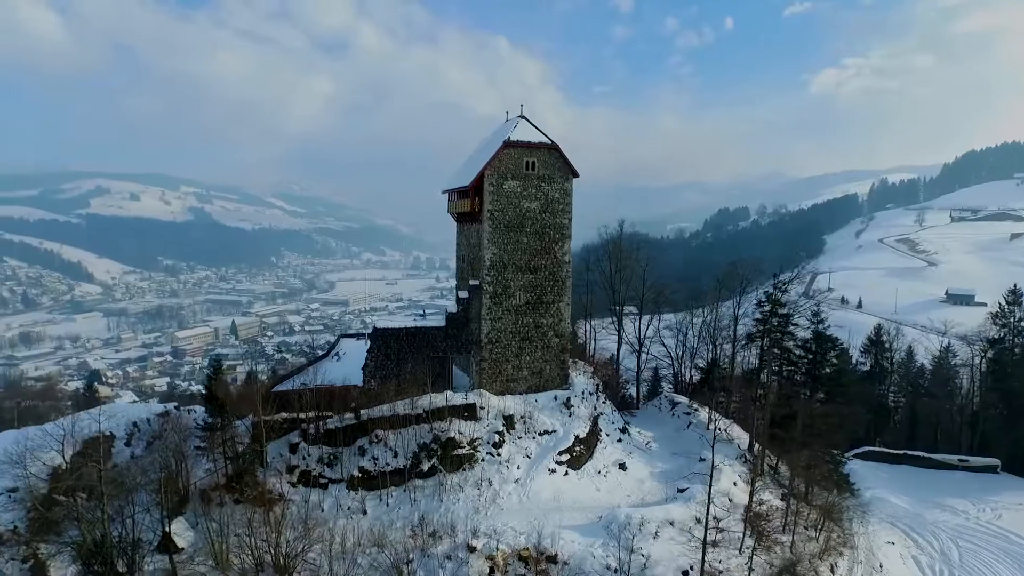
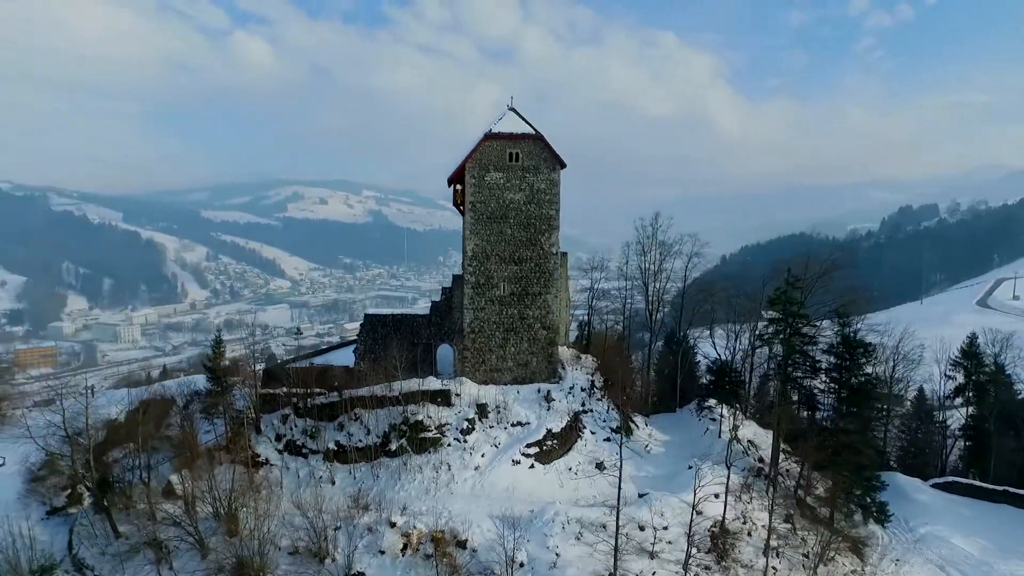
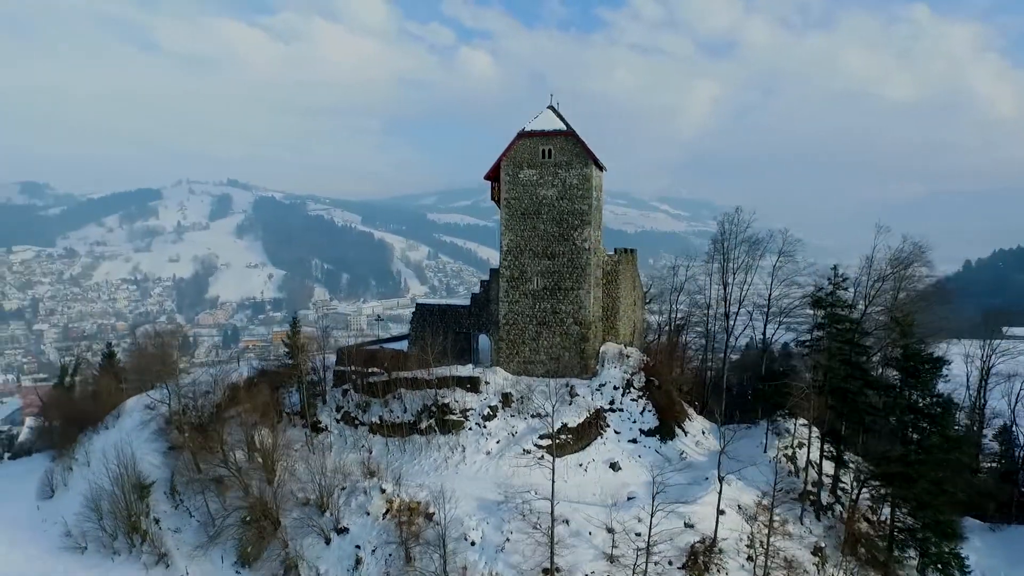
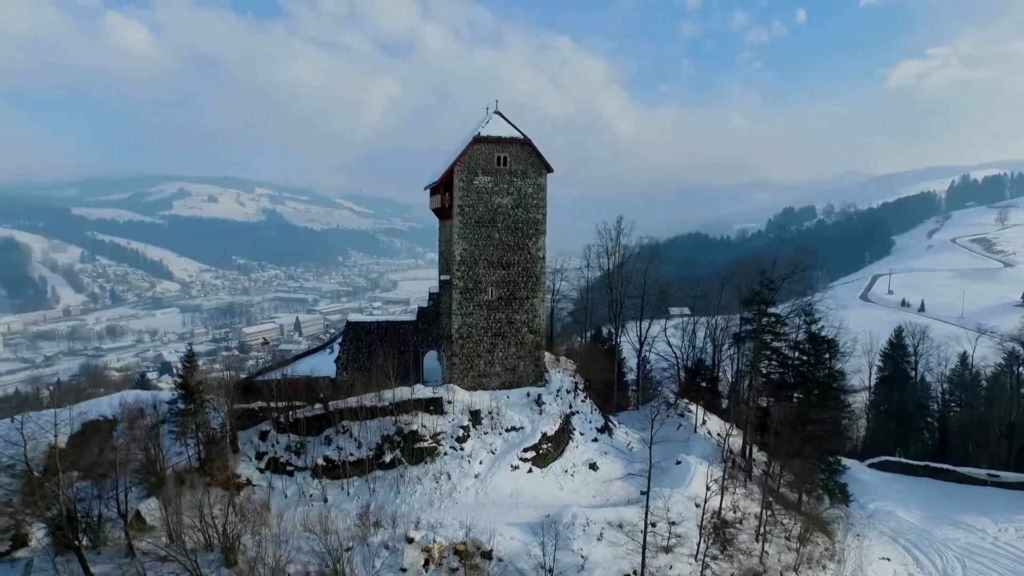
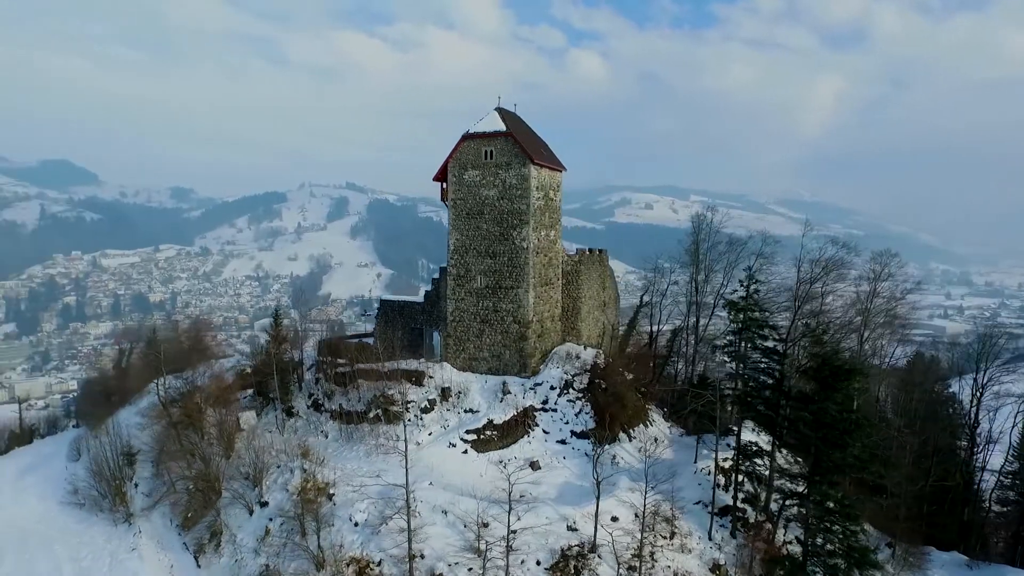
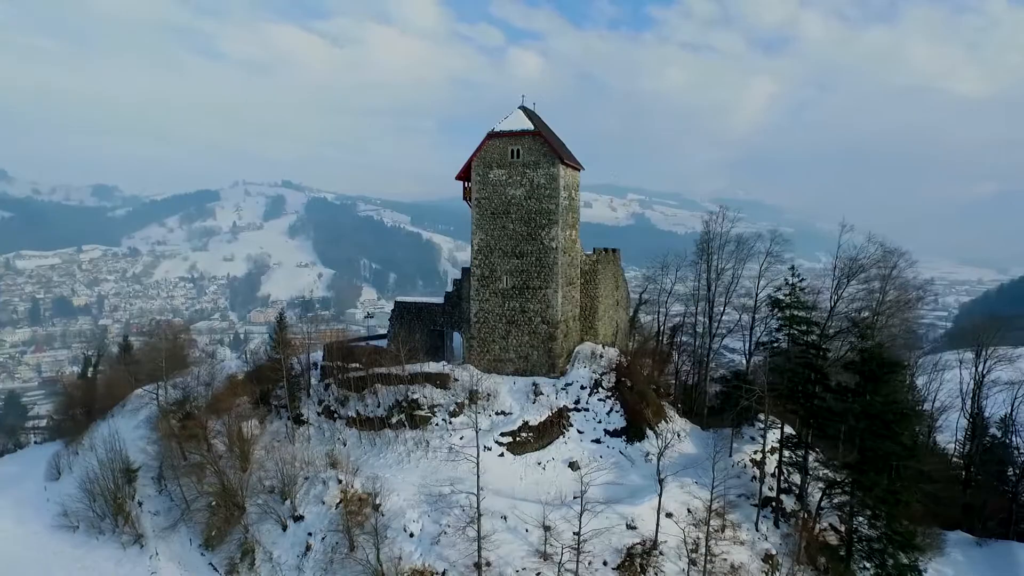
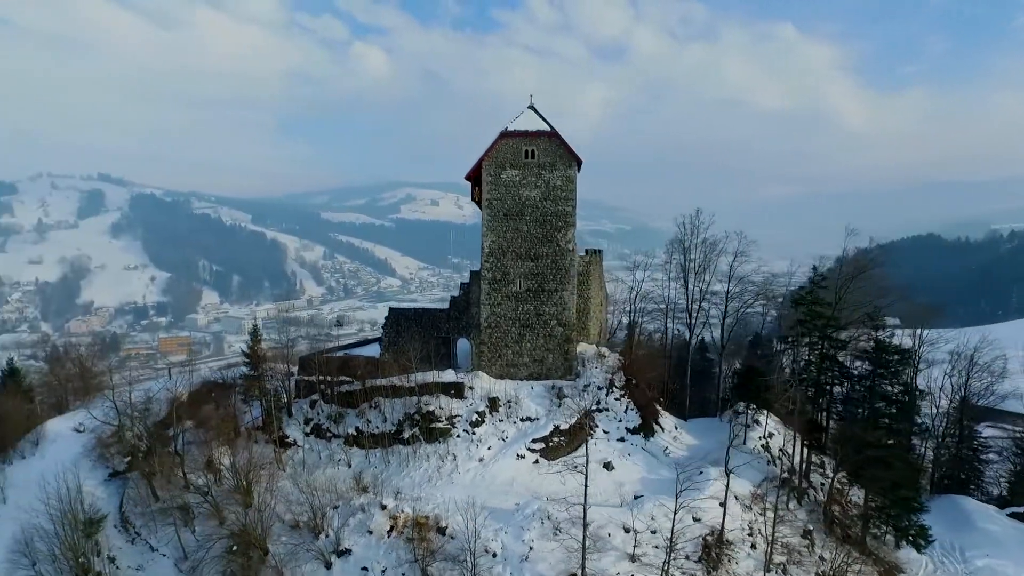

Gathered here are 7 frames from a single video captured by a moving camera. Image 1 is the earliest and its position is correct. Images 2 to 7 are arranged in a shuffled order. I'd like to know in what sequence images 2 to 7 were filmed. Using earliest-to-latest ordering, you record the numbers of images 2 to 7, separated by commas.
4, 2, 7, 3, 6, 5
